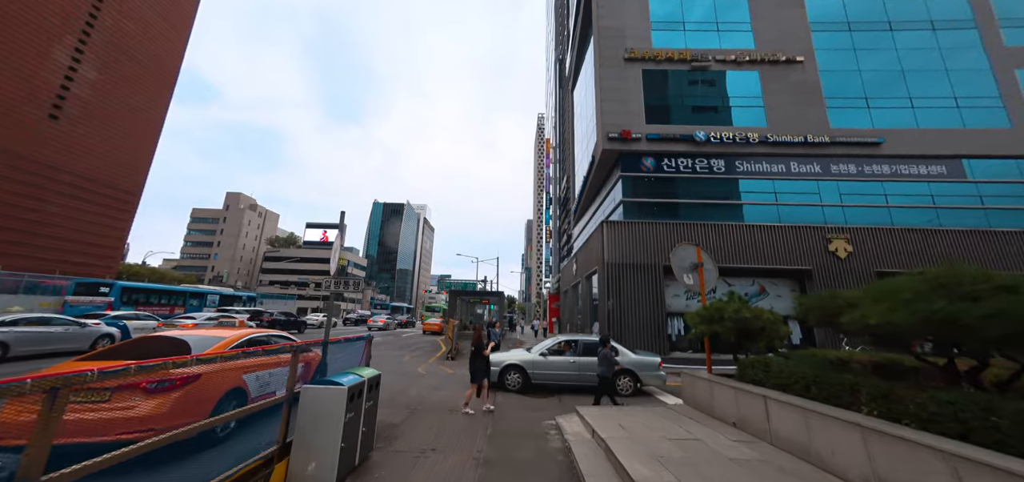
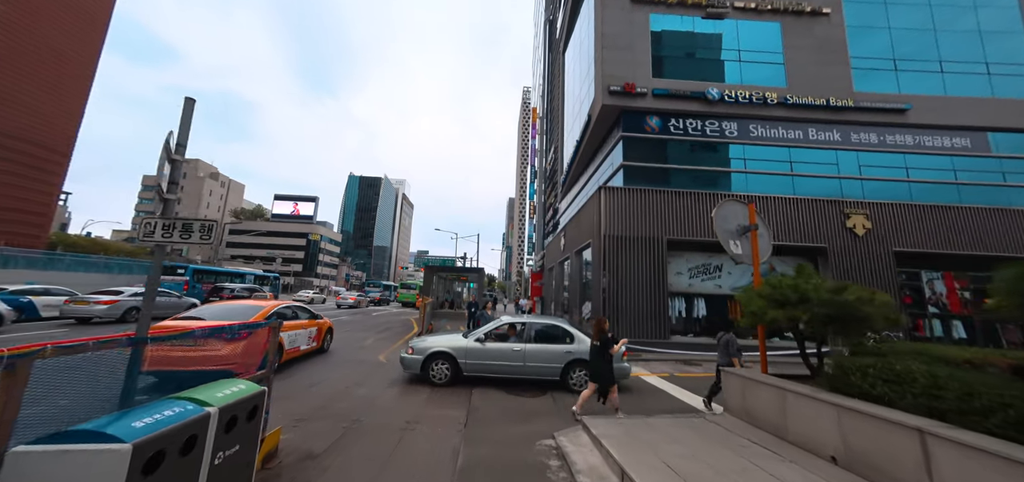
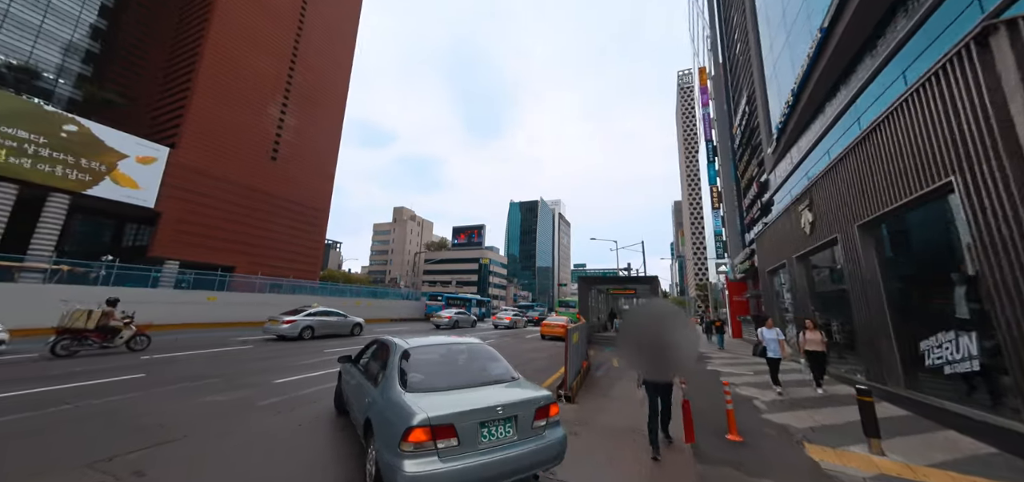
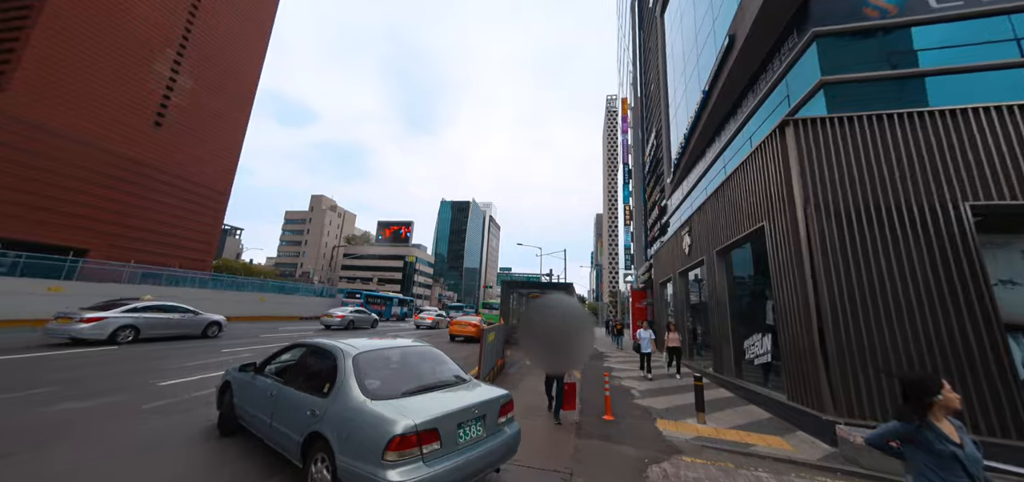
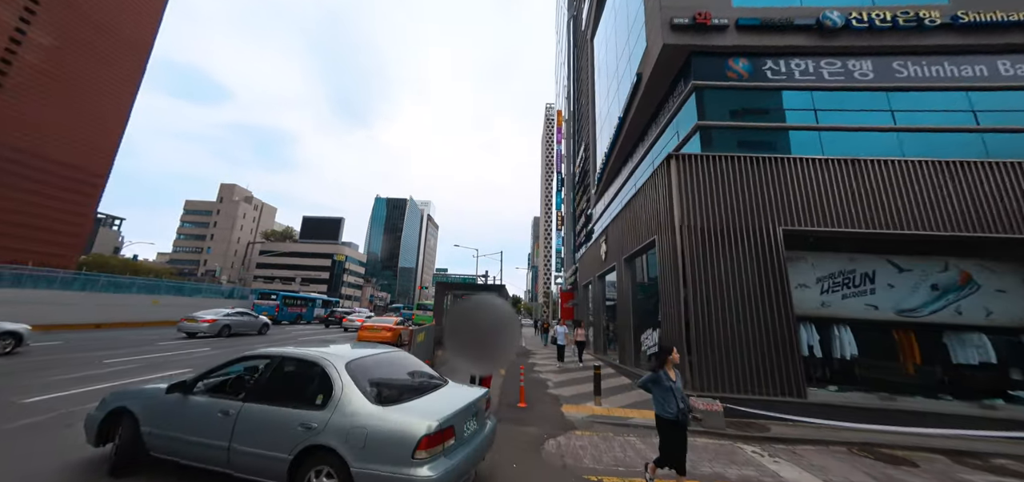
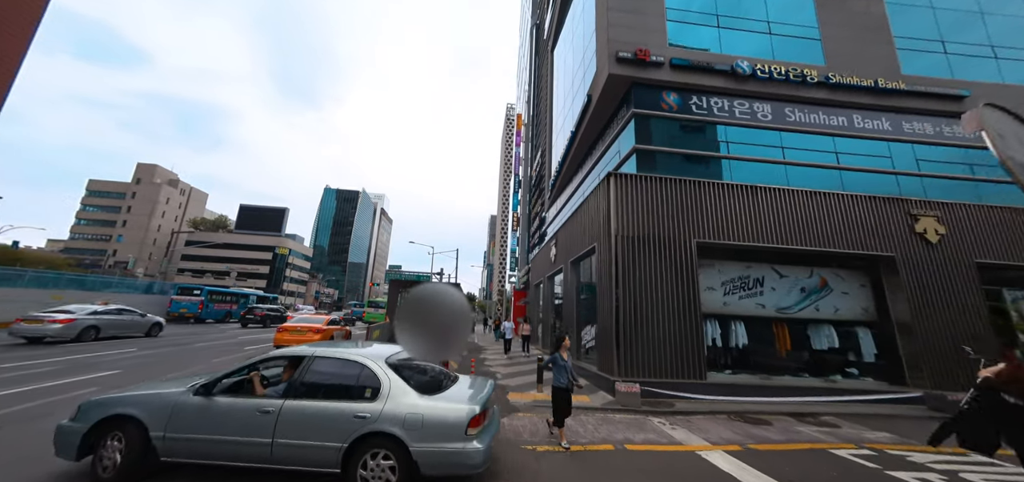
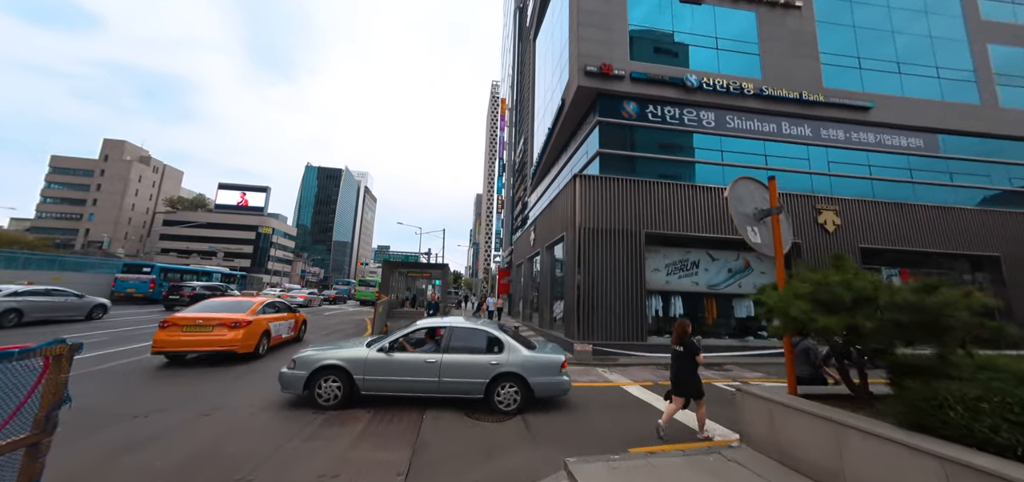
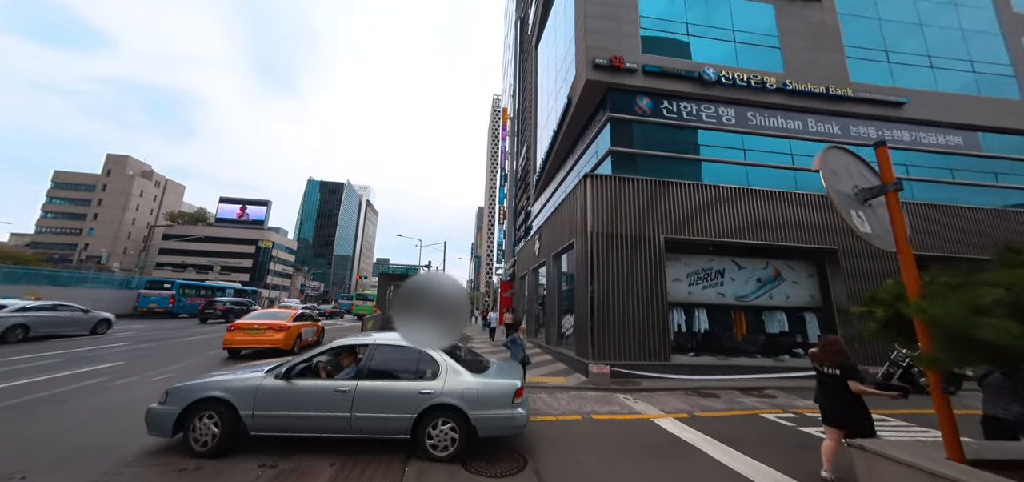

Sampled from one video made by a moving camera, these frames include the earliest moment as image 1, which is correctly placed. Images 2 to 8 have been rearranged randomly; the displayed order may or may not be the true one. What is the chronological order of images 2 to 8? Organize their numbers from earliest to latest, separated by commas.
2, 7, 8, 6, 5, 4, 3
